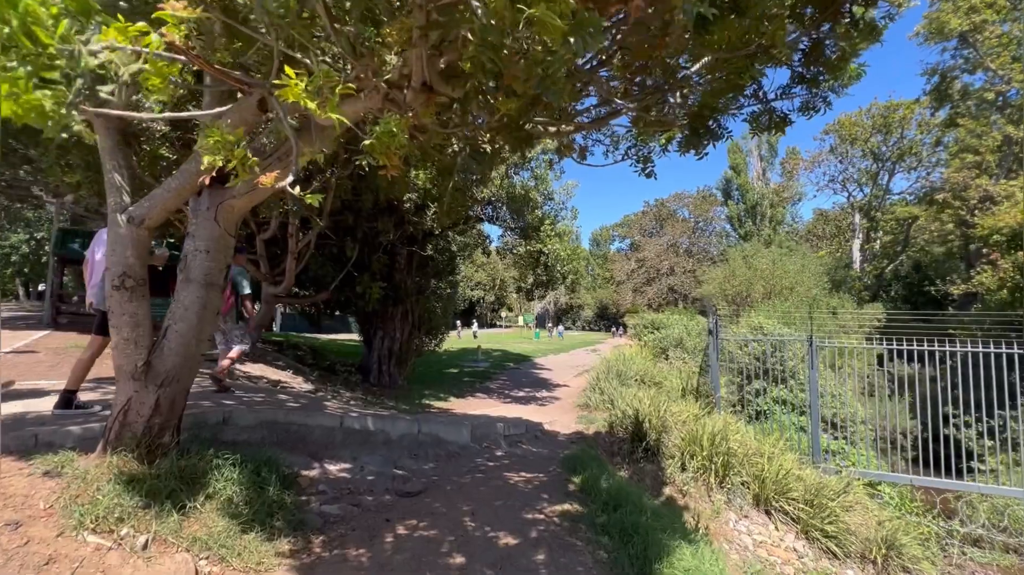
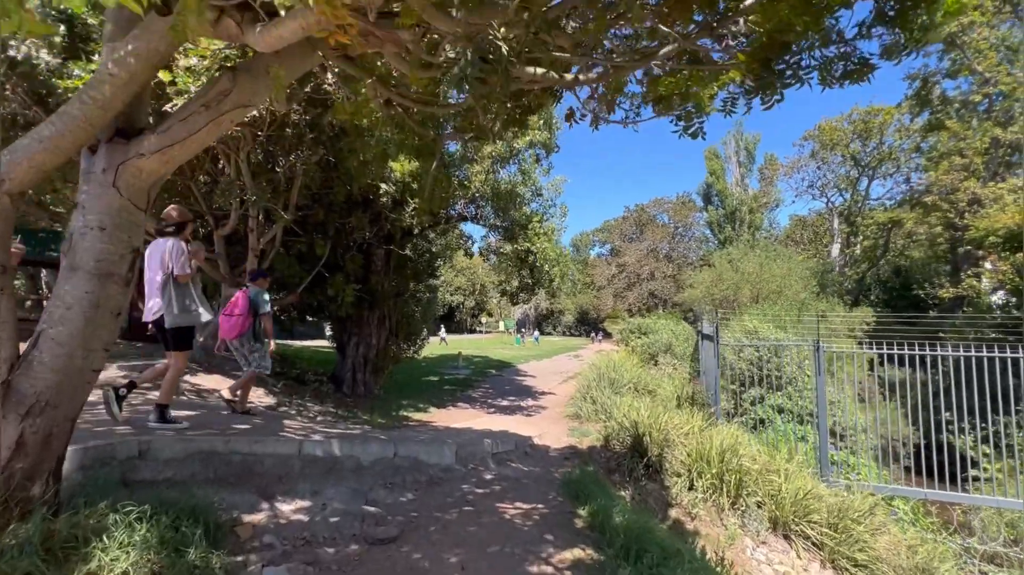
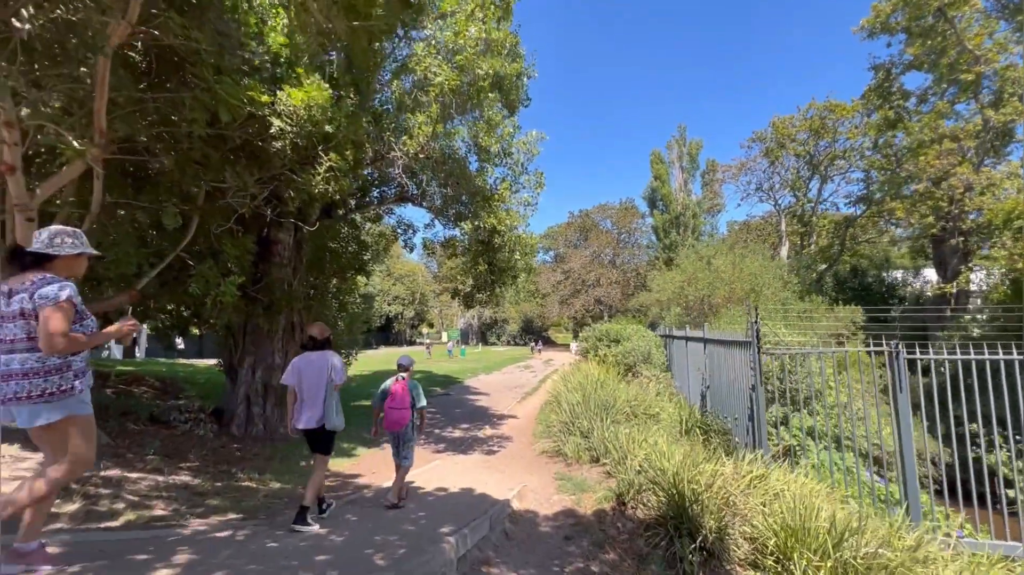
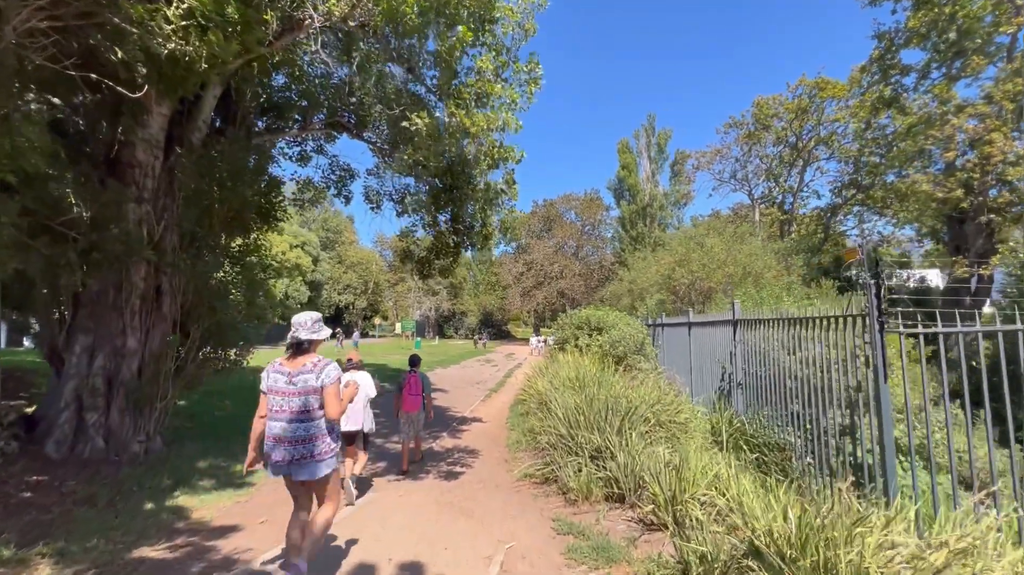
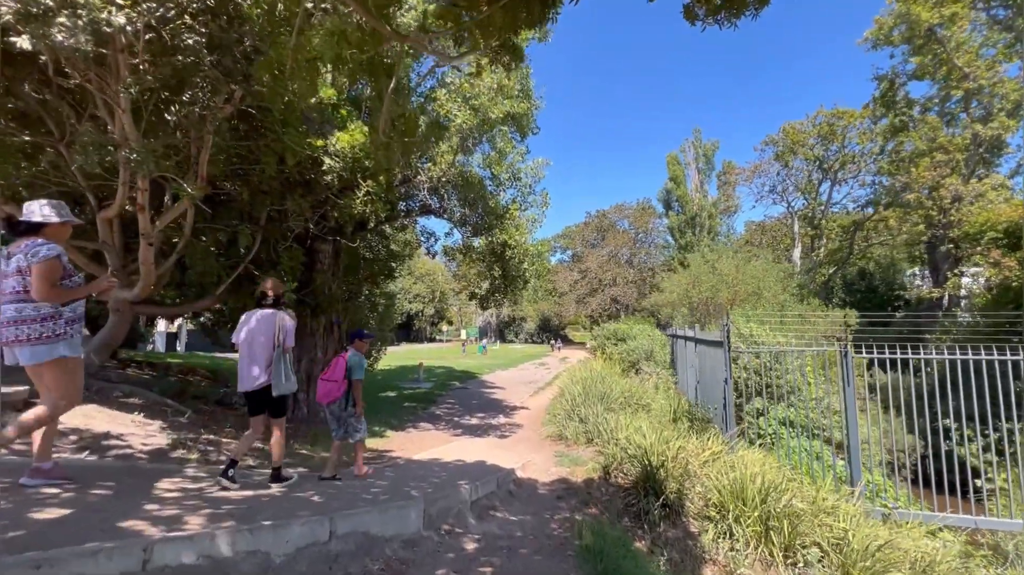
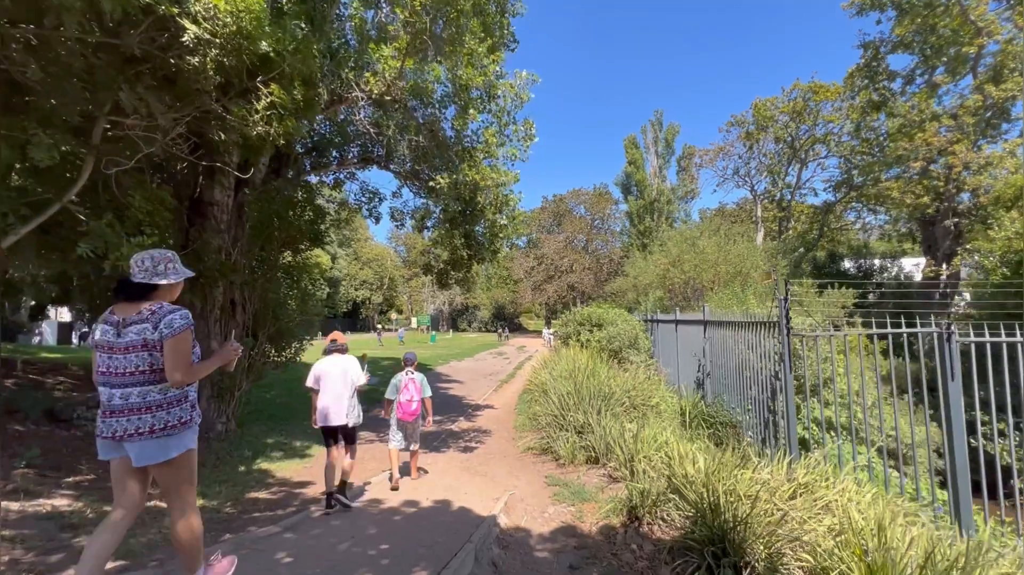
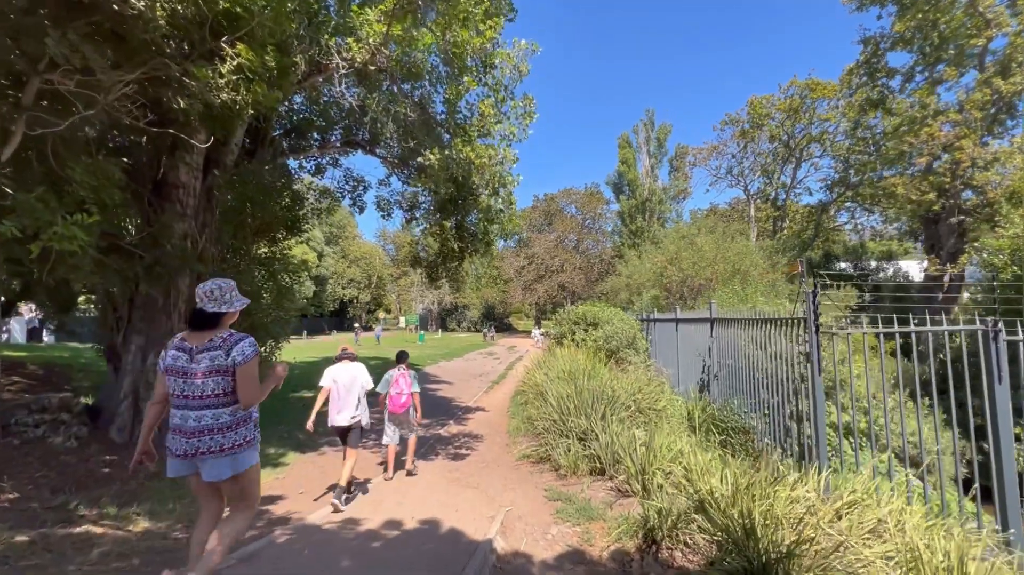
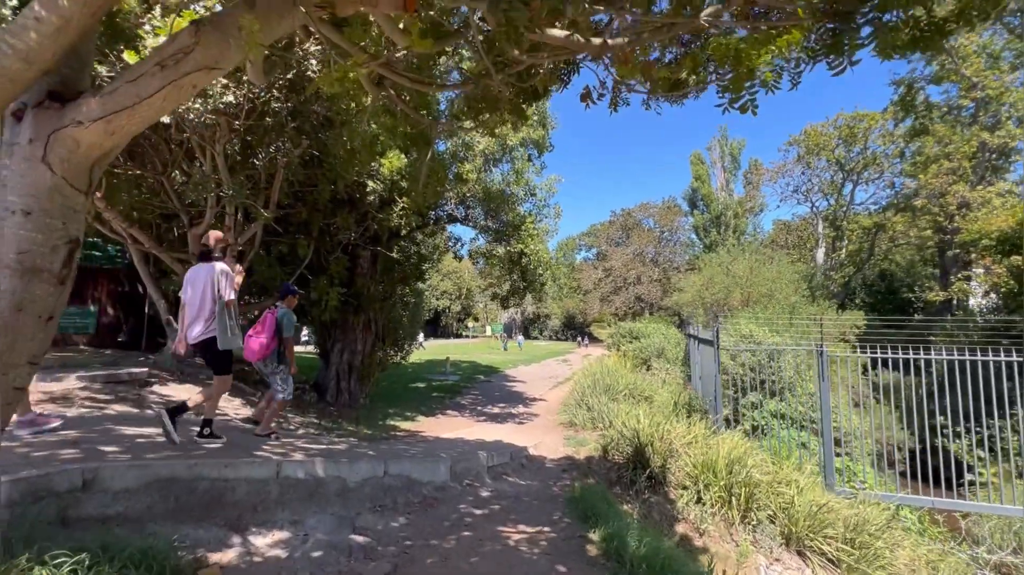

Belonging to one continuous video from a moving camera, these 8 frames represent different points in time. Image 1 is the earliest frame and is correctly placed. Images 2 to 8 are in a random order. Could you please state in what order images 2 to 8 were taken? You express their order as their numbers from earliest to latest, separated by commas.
2, 8, 5, 3, 6, 7, 4
